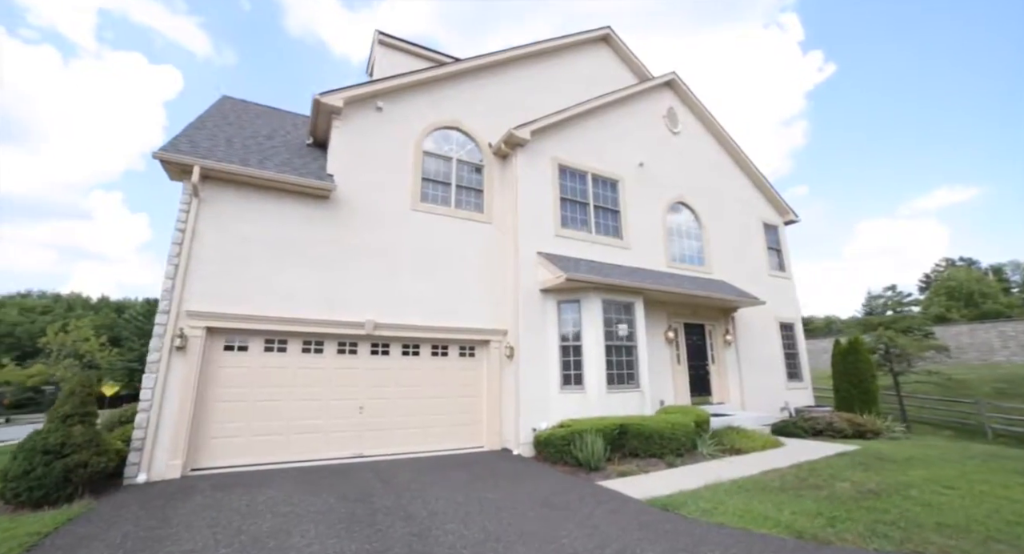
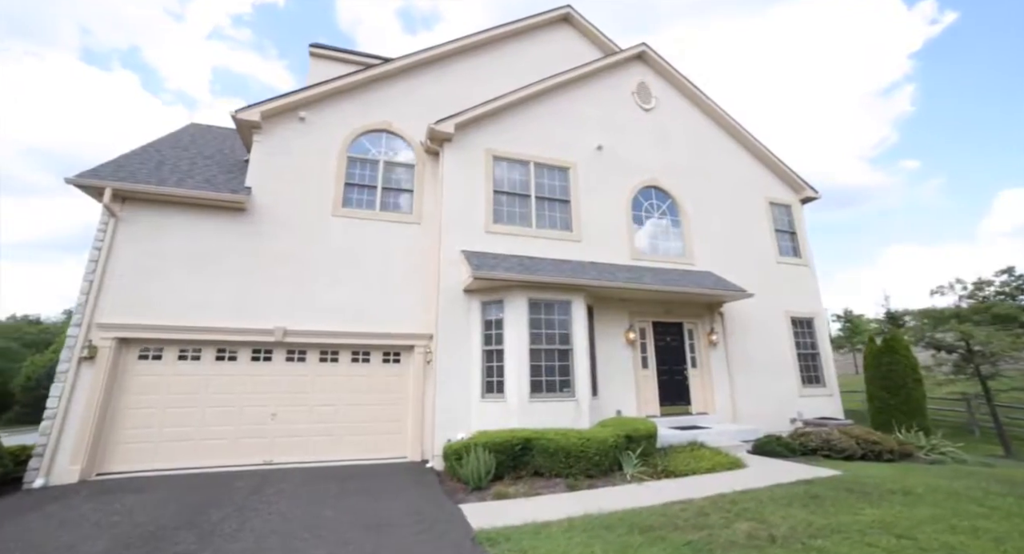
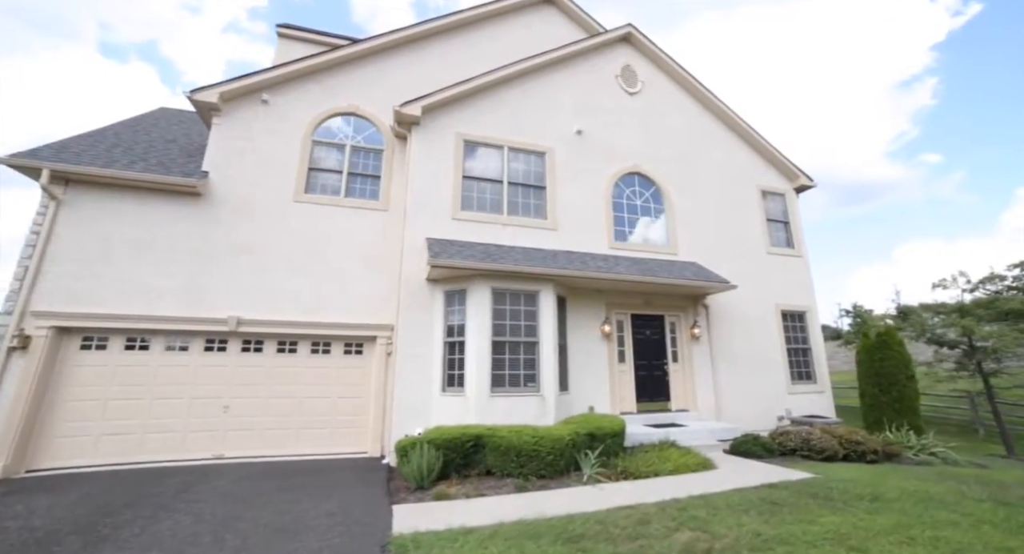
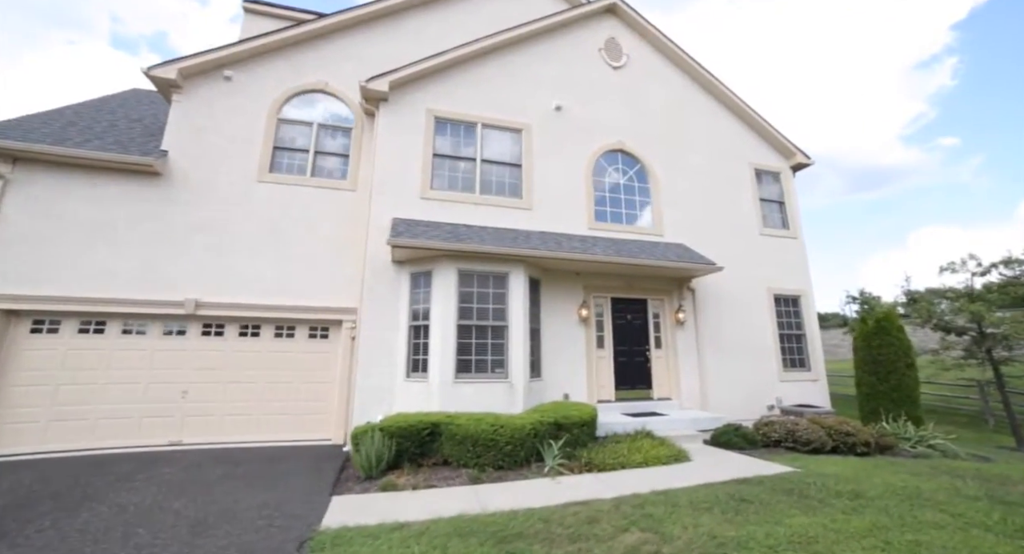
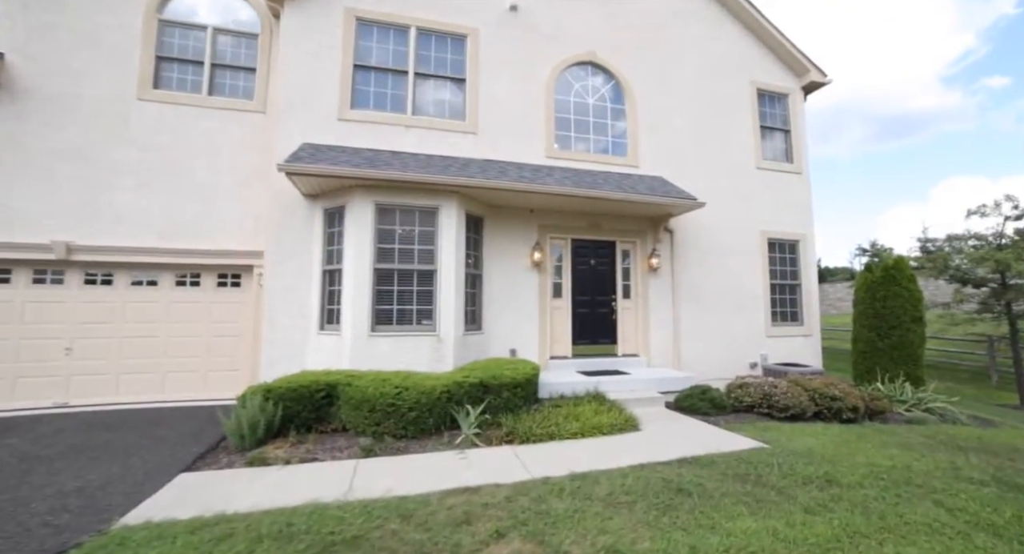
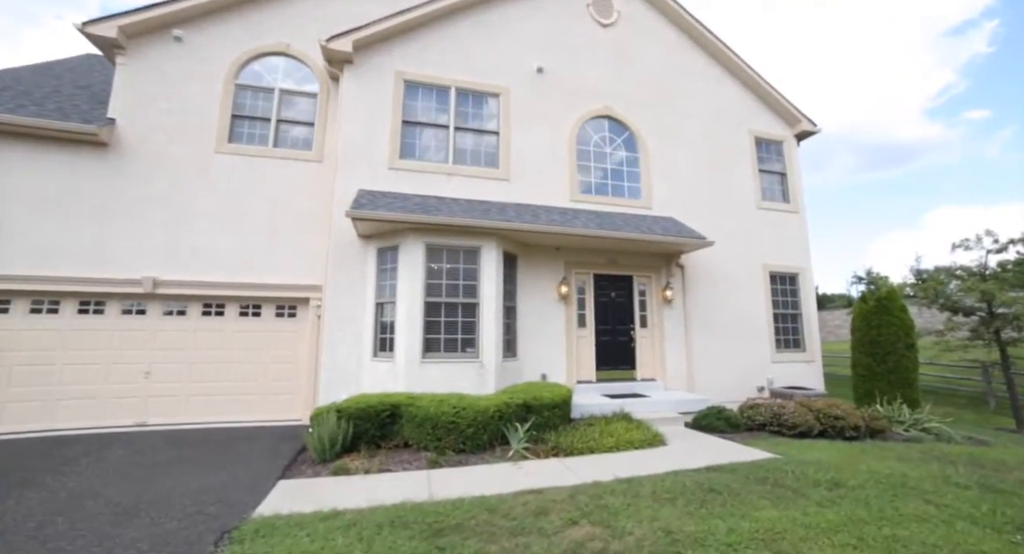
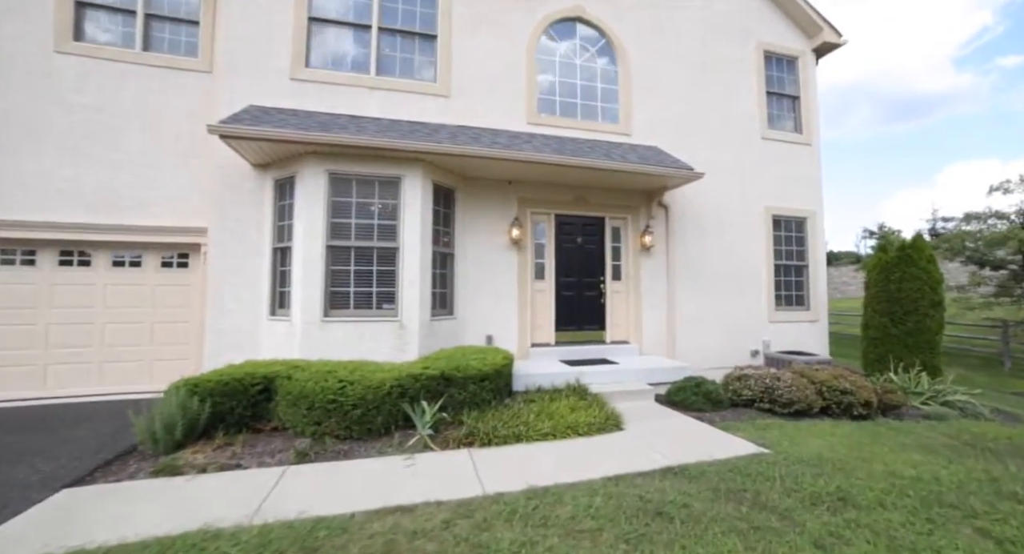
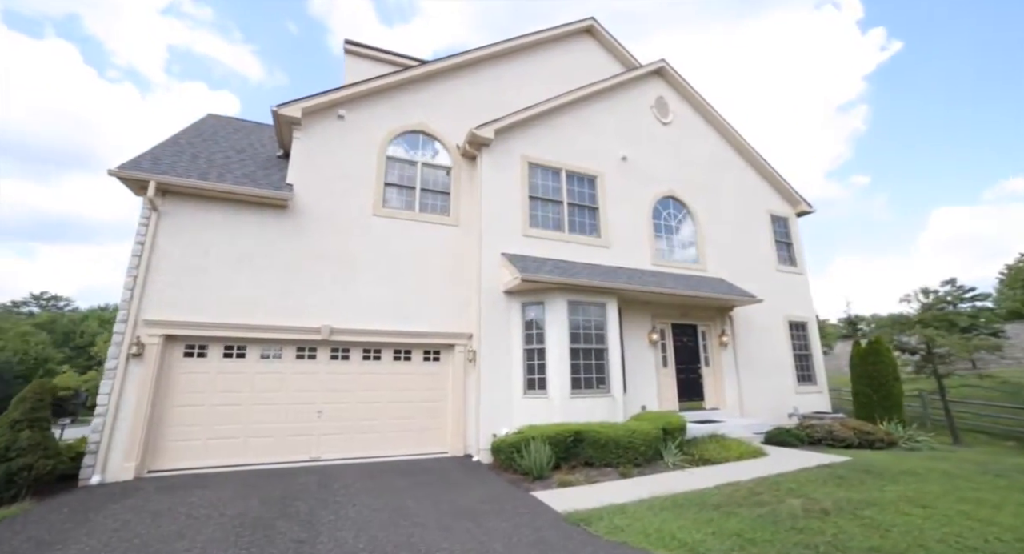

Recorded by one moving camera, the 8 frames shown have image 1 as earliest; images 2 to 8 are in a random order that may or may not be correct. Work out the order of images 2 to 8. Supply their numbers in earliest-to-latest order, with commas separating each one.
8, 2, 3, 4, 6, 5, 7
